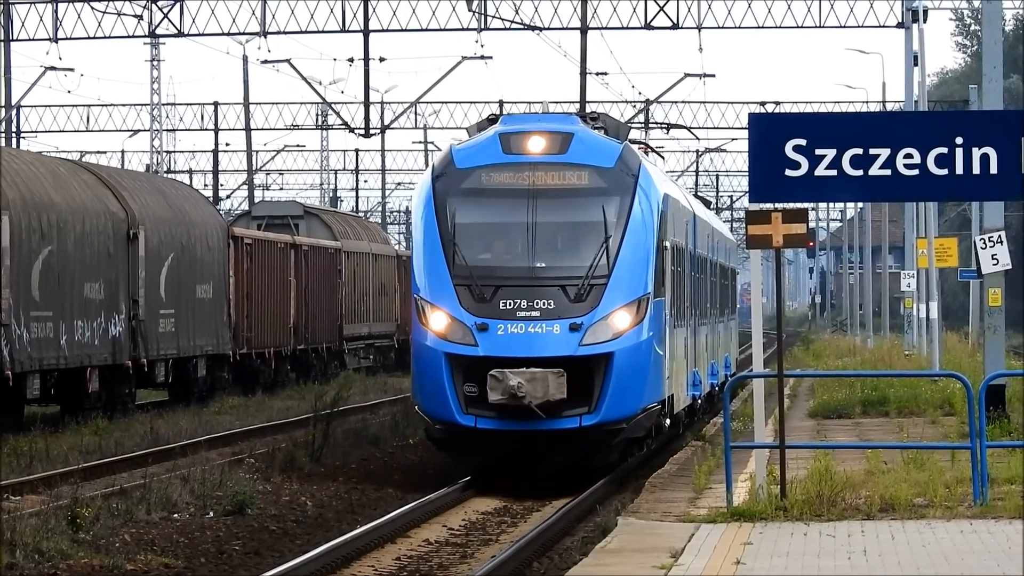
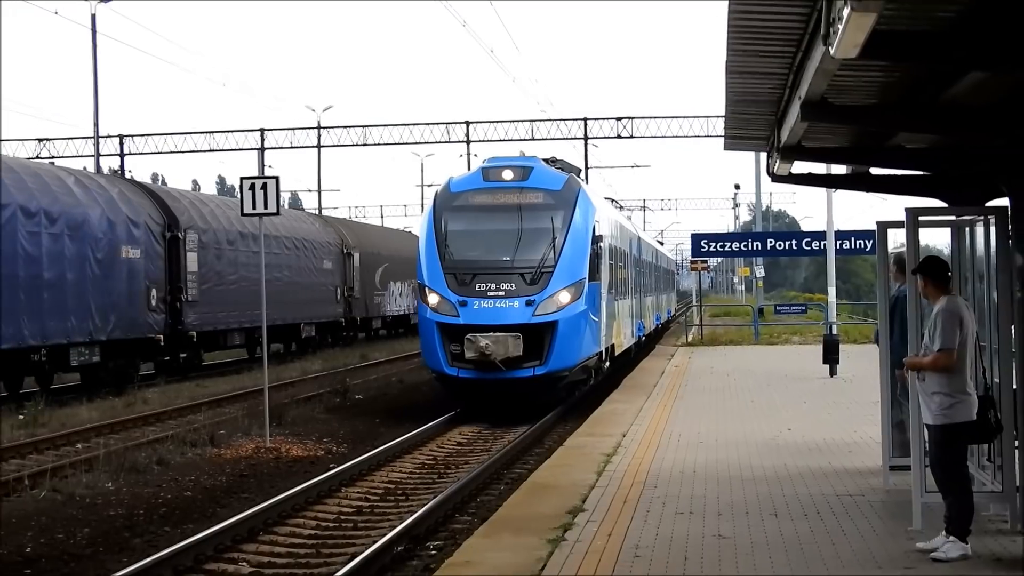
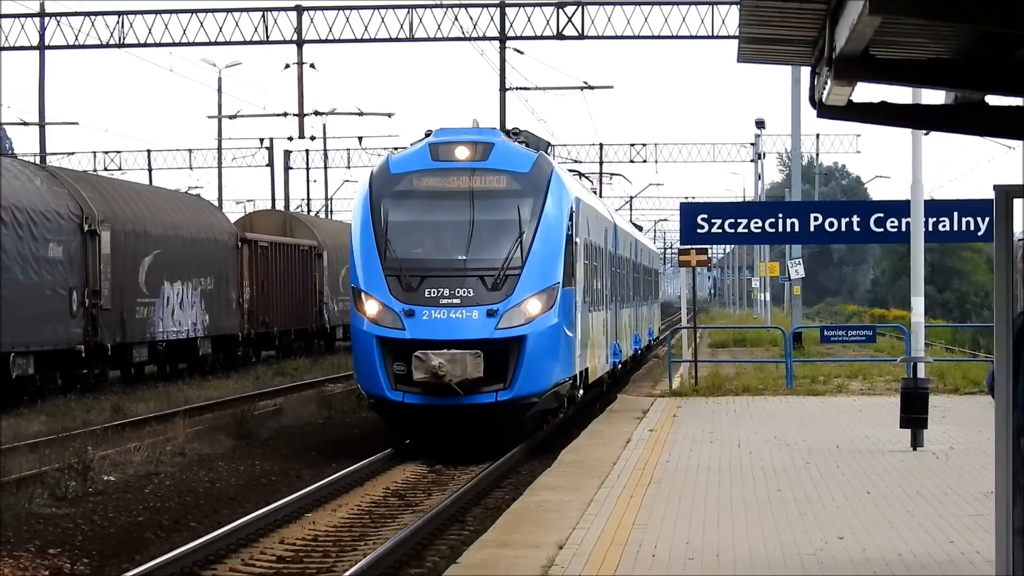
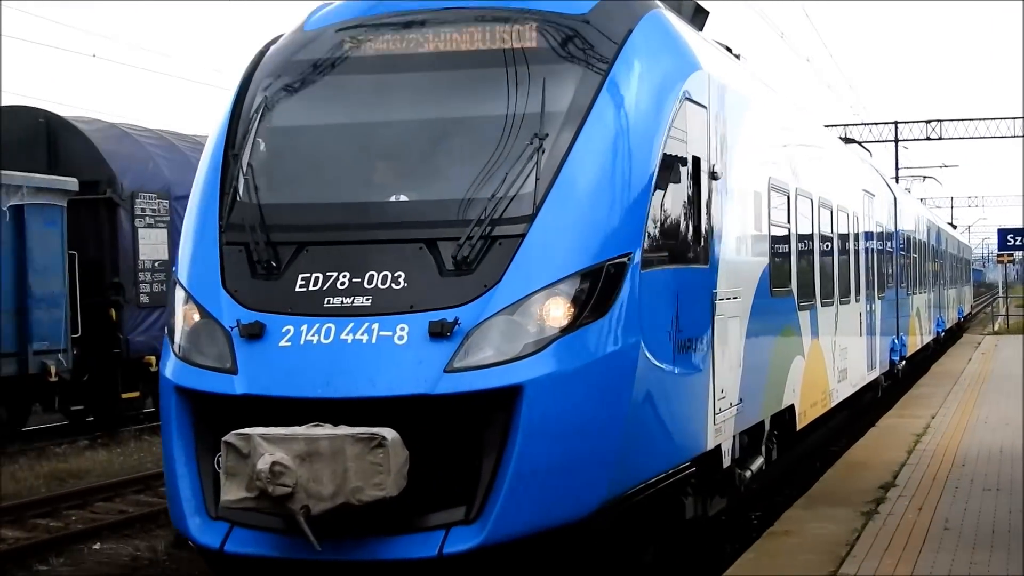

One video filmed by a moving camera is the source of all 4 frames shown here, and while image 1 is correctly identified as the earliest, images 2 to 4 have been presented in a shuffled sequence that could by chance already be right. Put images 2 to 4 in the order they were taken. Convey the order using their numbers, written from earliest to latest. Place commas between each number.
3, 2, 4
